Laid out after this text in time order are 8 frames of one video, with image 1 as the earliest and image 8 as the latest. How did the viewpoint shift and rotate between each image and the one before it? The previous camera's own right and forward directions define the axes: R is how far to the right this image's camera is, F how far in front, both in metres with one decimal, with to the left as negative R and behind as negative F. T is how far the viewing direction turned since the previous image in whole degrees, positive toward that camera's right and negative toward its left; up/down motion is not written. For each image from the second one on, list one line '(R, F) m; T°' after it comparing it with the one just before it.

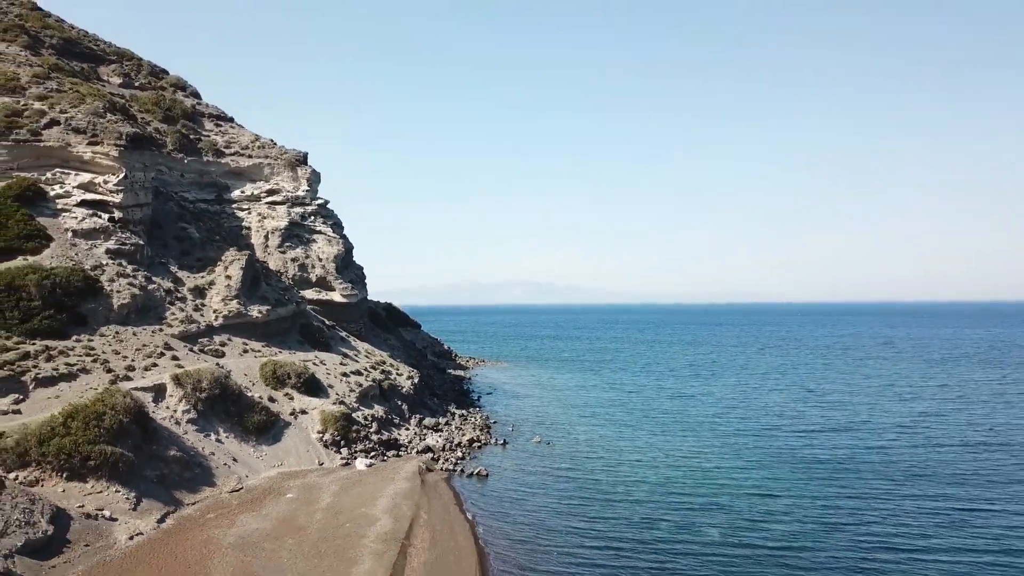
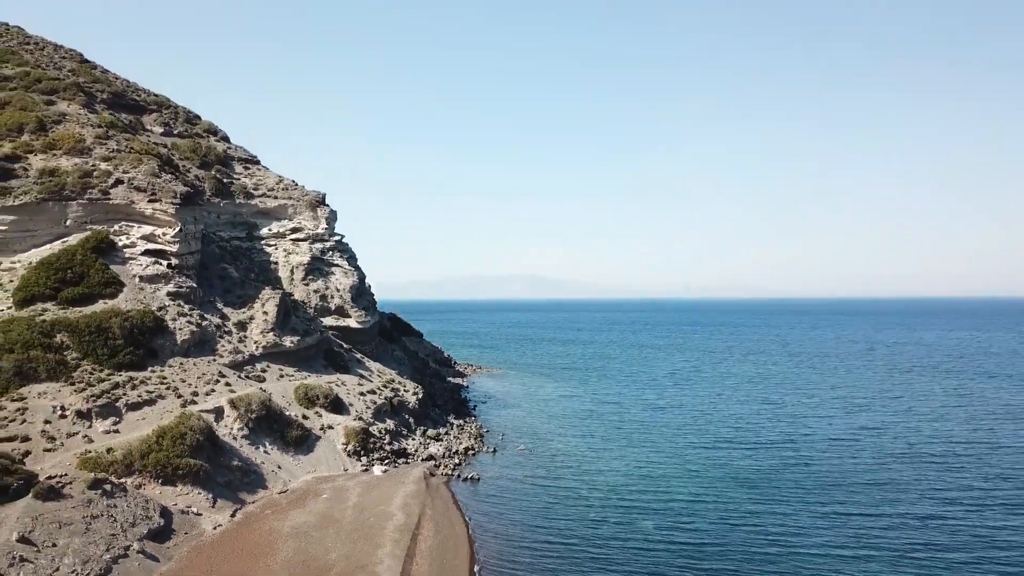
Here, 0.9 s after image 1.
(+0.4, -4.9) m; 0°
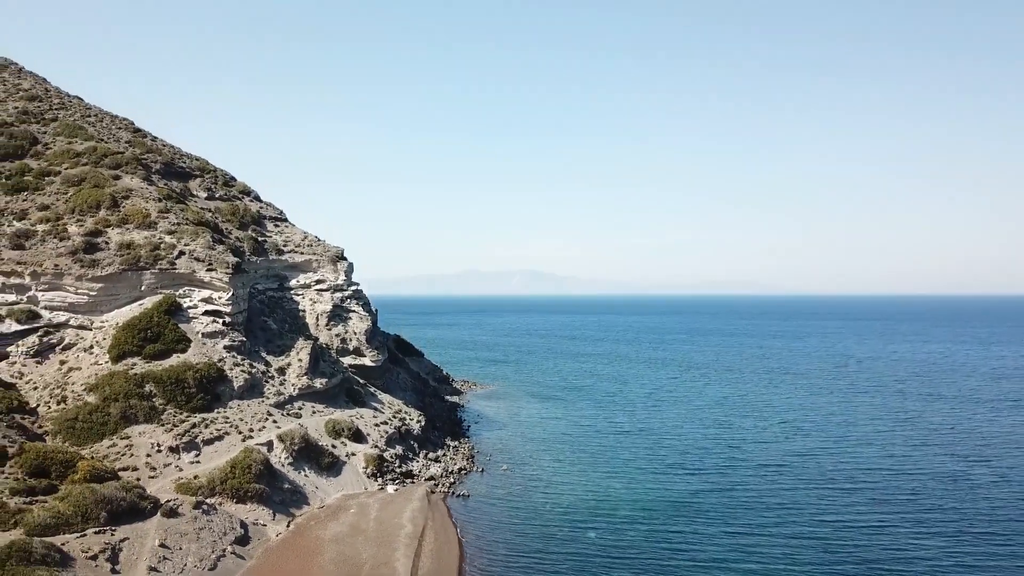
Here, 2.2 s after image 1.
(+0.7, -7.2) m; 0°
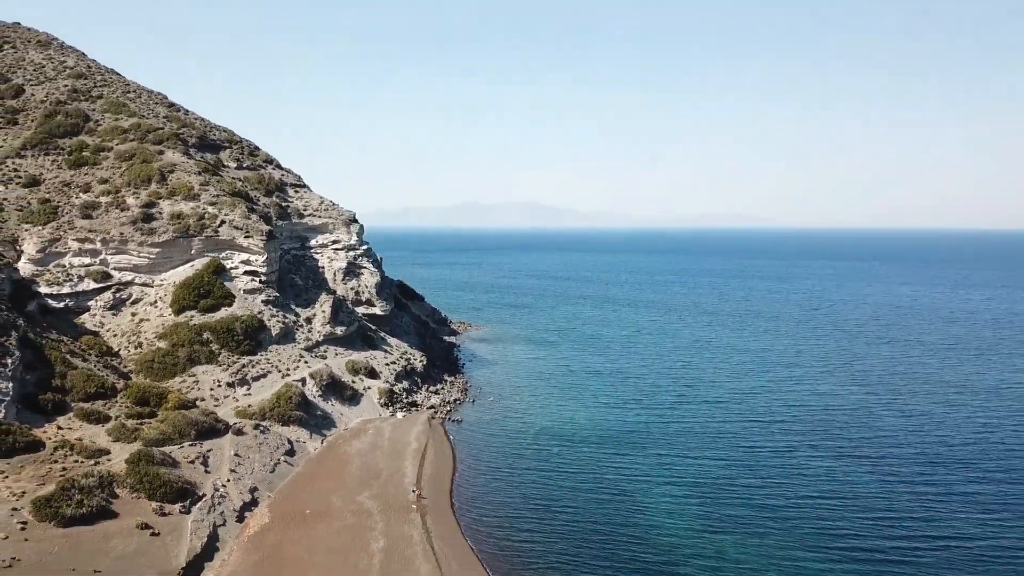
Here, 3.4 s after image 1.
(+0.7, -7.4) m; 0°
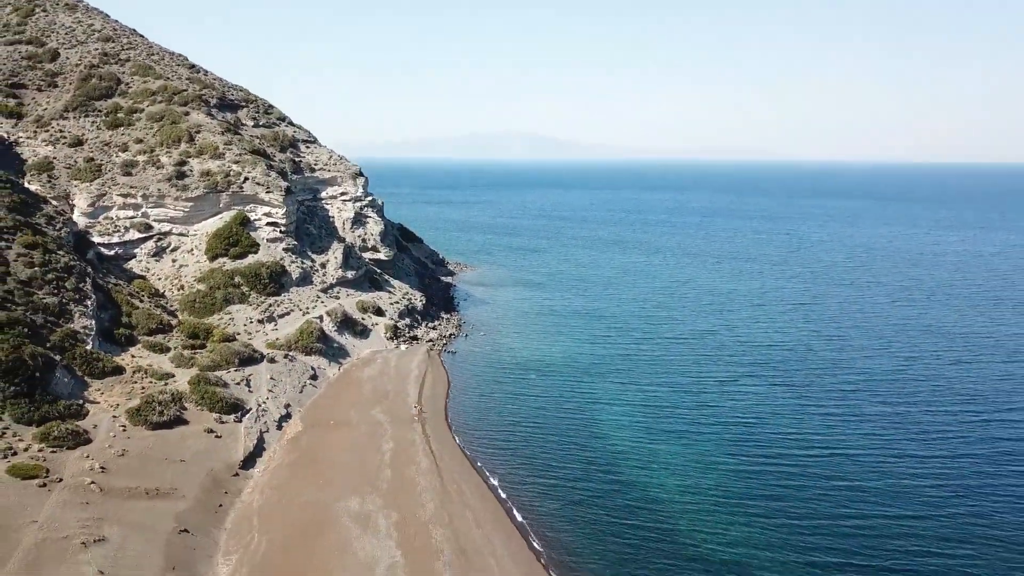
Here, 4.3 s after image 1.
(+0.8, -6.5) m; 0°
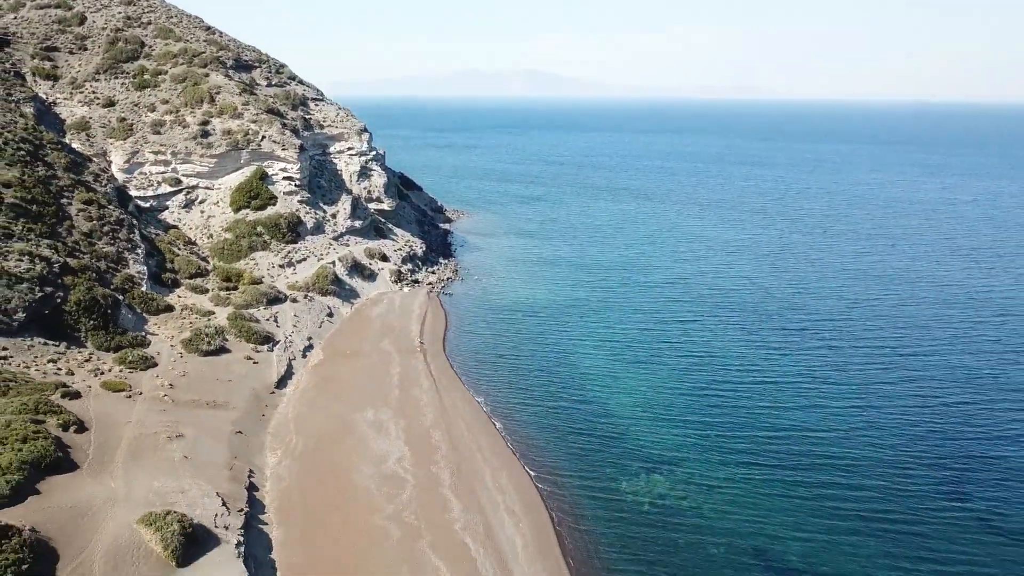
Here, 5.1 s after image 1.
(+0.6, -6.1) m; 0°
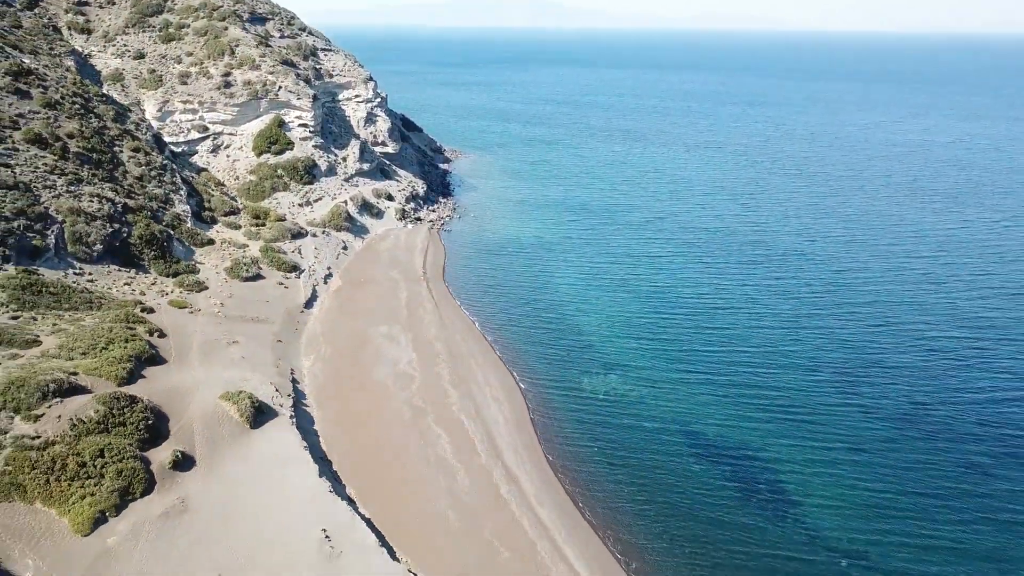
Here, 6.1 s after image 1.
(+0.6, -7.0) m; 0°
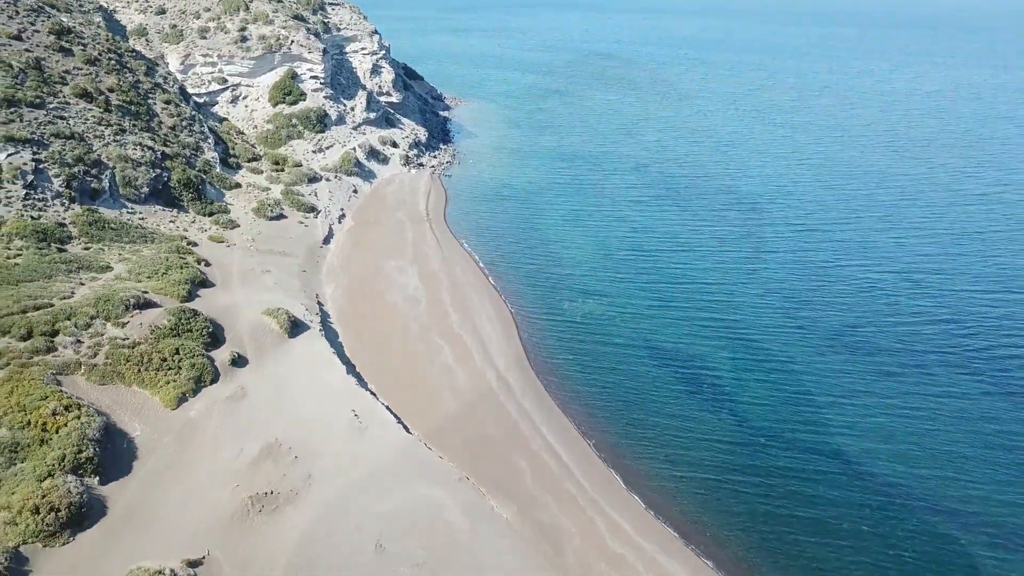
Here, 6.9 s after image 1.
(+0.5, -6.0) m; 0°
